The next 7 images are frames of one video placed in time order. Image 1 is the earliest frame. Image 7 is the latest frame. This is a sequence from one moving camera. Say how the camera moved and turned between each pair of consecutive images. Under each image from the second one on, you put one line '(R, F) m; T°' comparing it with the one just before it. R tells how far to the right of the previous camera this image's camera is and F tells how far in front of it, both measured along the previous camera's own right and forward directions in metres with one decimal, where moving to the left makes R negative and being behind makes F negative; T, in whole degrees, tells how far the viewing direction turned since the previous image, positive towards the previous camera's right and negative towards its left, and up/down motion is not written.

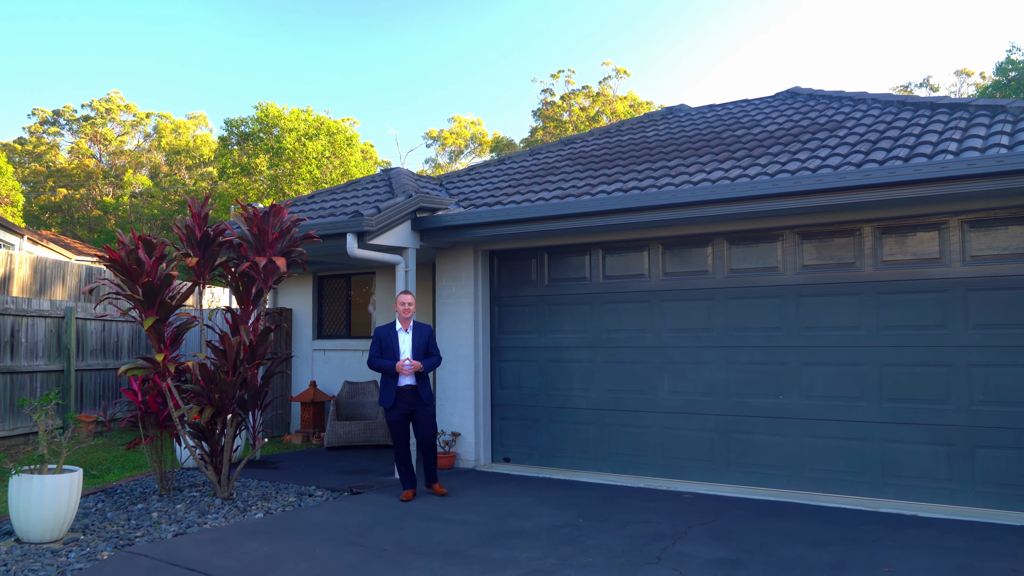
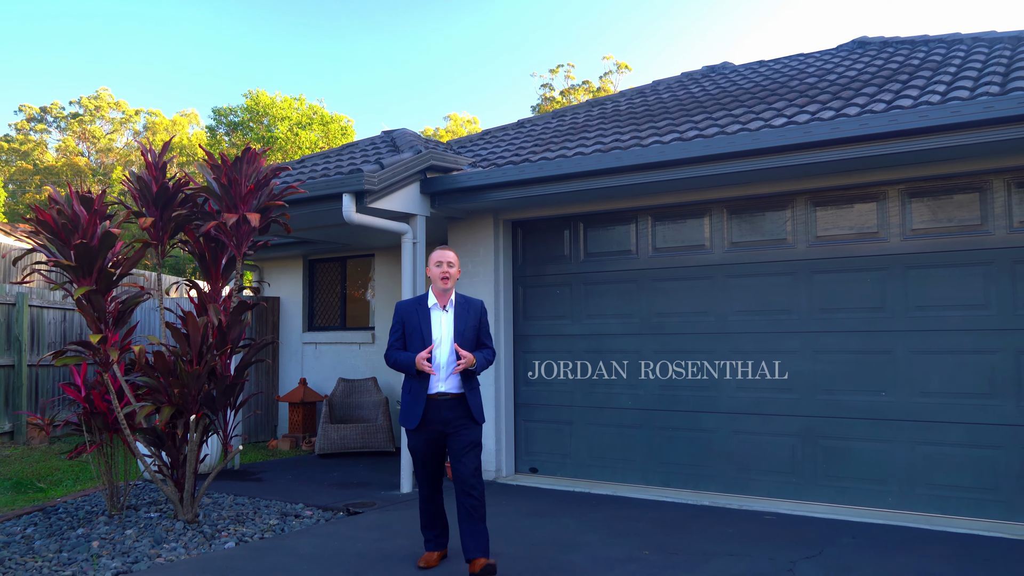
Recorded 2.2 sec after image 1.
(-0.3, +1.3) m; 0°
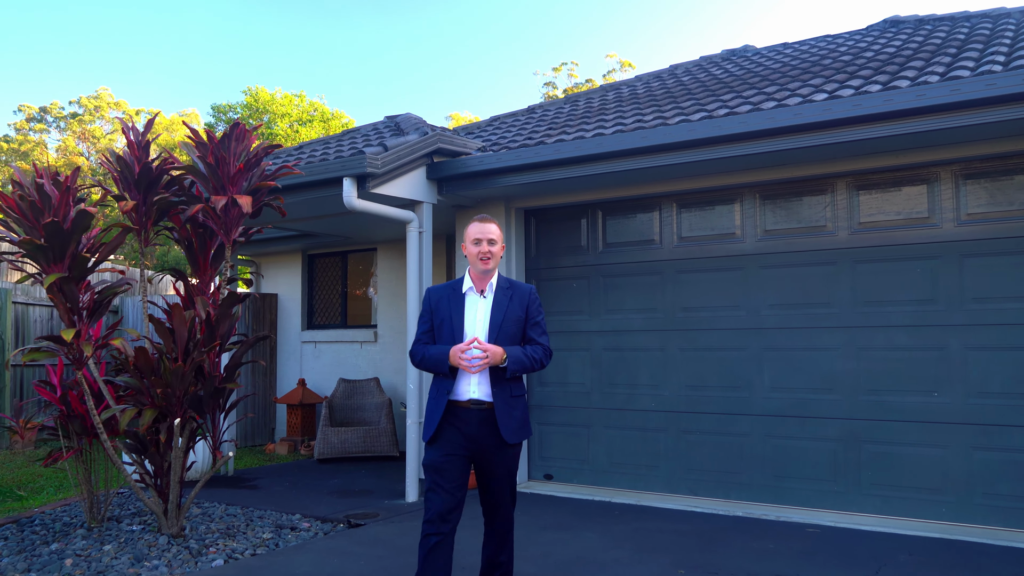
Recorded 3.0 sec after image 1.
(-0.1, +0.5) m; 0°
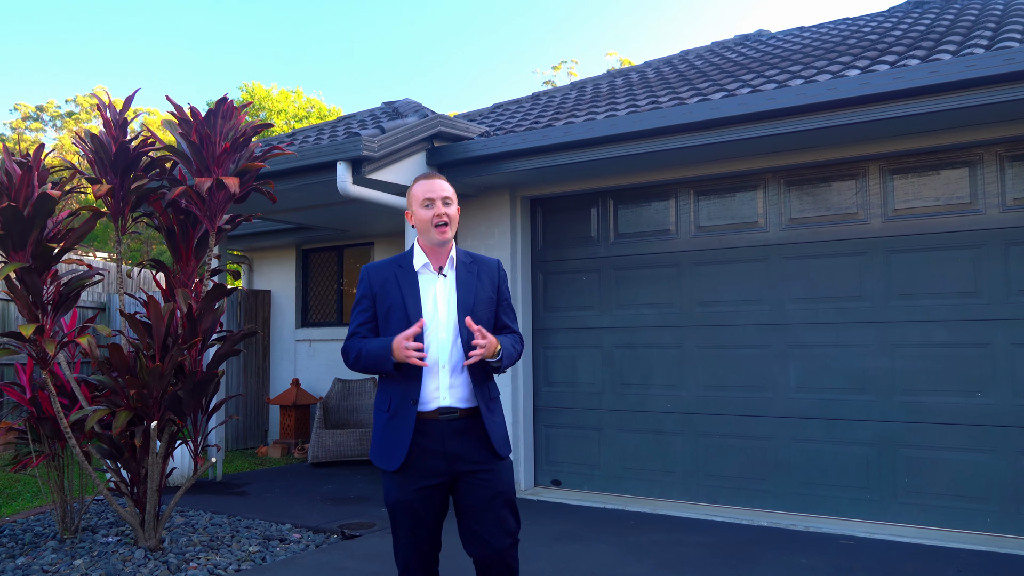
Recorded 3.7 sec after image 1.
(-0.1, +0.4) m; 0°
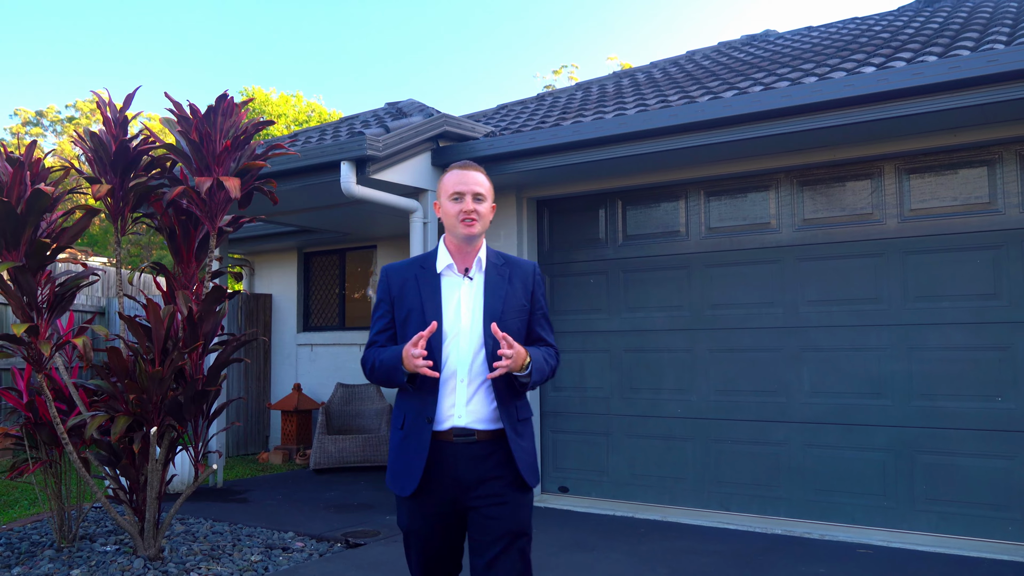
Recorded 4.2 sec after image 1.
(-0.1, +0.1) m; 0°
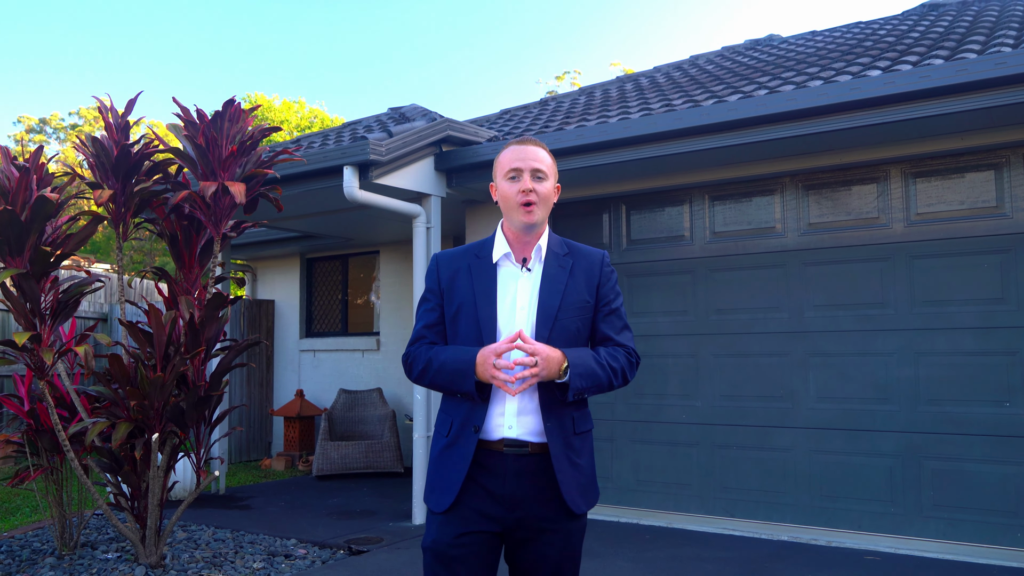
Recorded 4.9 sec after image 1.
(0.0, 0.0) m; 0°
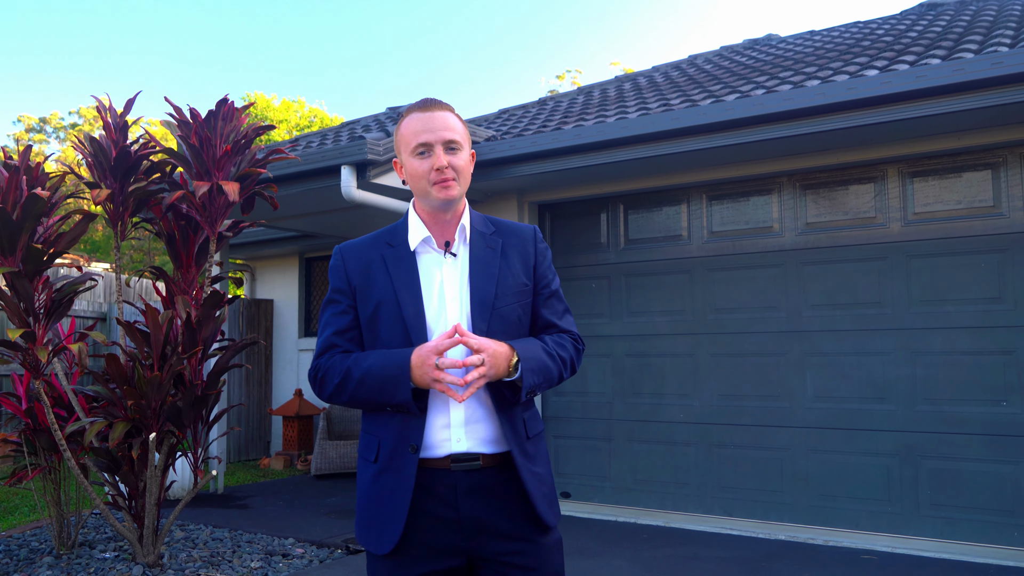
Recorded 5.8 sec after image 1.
(0.0, 0.0) m; 0°
